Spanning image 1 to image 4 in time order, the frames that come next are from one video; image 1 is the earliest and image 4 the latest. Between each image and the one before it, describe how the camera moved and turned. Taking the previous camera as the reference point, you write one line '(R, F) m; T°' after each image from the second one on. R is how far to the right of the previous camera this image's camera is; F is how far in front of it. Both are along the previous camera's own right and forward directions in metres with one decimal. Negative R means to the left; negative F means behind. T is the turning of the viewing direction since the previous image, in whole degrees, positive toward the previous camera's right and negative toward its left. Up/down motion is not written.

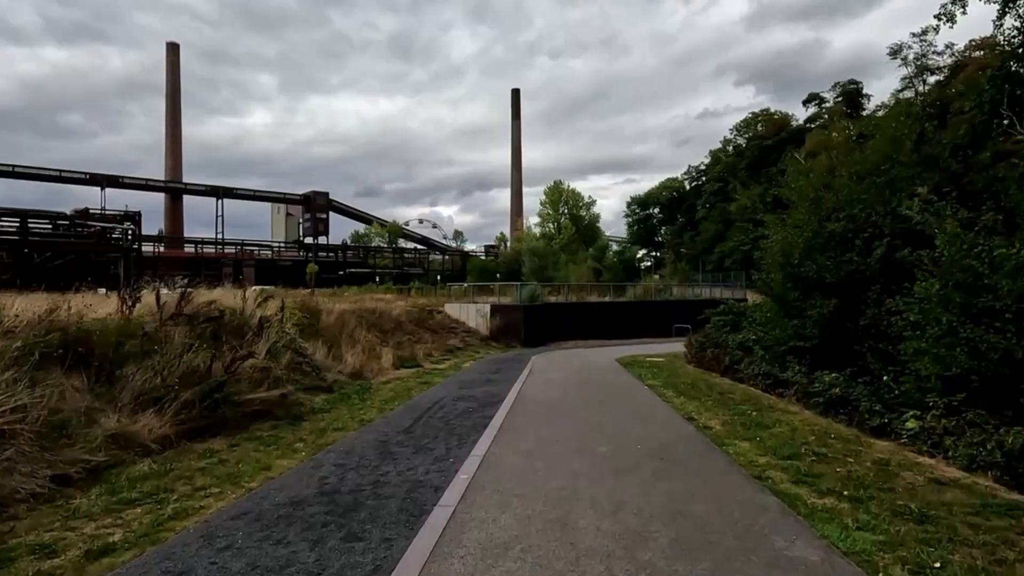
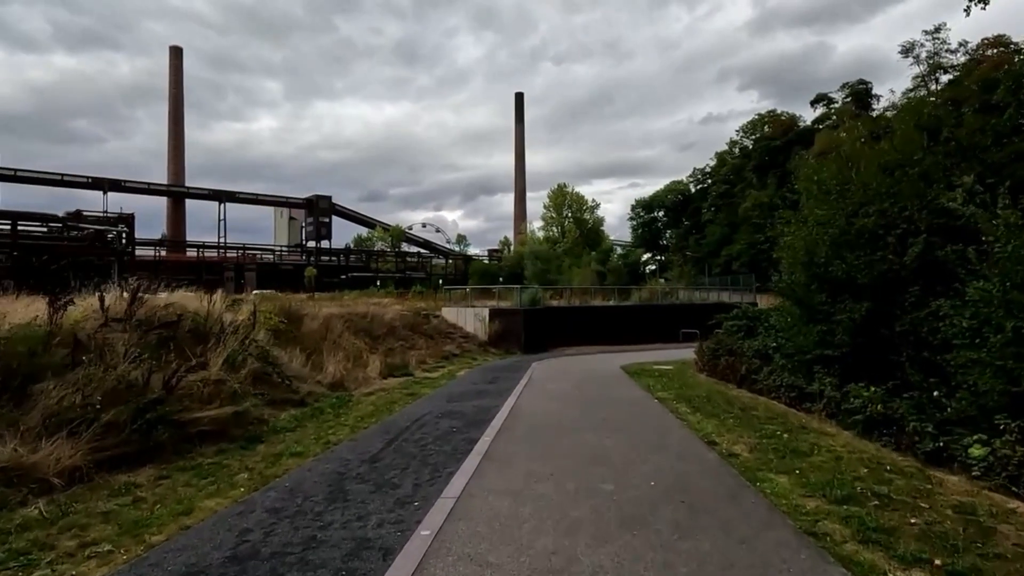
(+0.3, +1.7) m; 0°
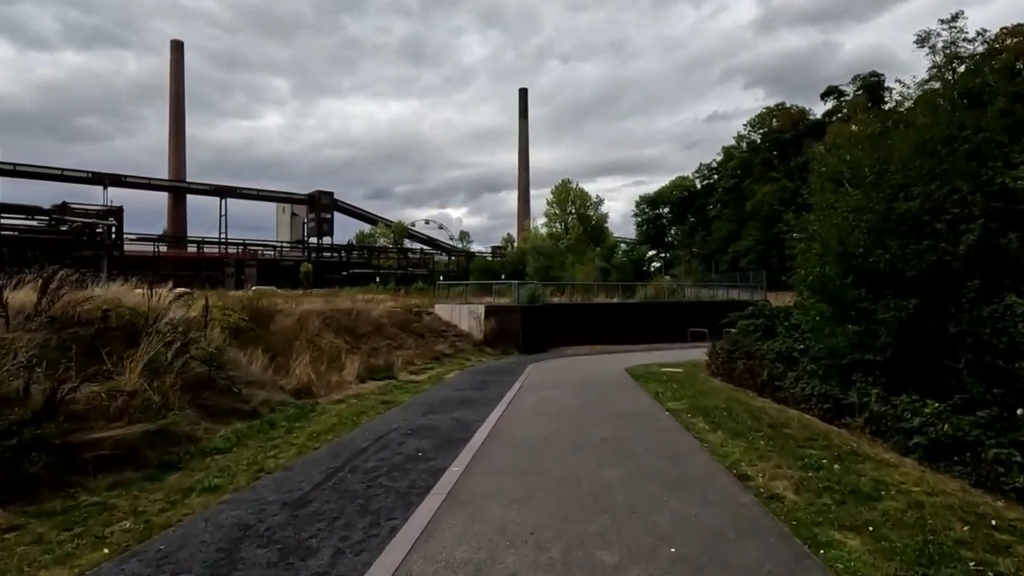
(+0.4, +2.1) m; 0°
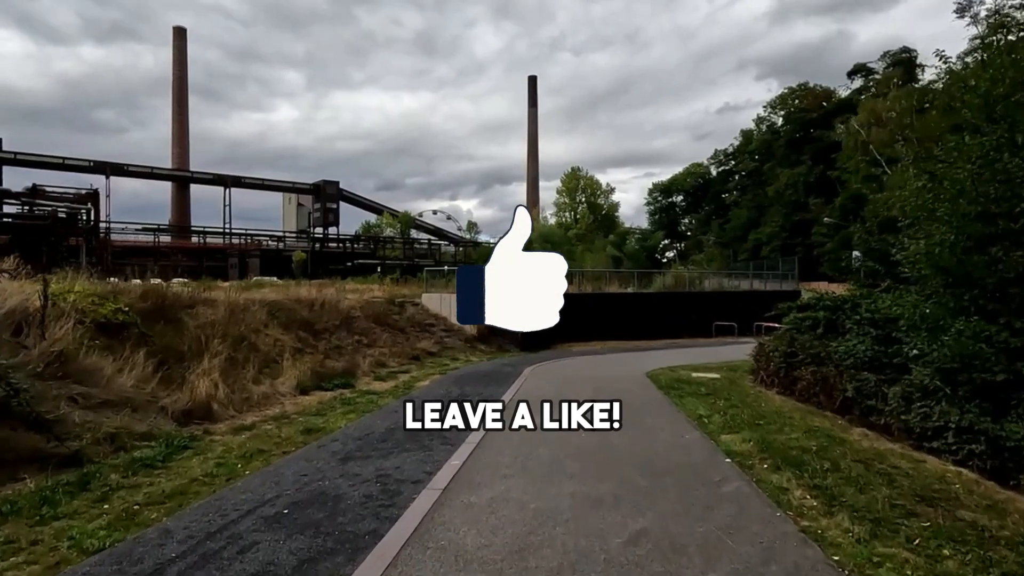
(+0.5, +4.6) m; -1°
